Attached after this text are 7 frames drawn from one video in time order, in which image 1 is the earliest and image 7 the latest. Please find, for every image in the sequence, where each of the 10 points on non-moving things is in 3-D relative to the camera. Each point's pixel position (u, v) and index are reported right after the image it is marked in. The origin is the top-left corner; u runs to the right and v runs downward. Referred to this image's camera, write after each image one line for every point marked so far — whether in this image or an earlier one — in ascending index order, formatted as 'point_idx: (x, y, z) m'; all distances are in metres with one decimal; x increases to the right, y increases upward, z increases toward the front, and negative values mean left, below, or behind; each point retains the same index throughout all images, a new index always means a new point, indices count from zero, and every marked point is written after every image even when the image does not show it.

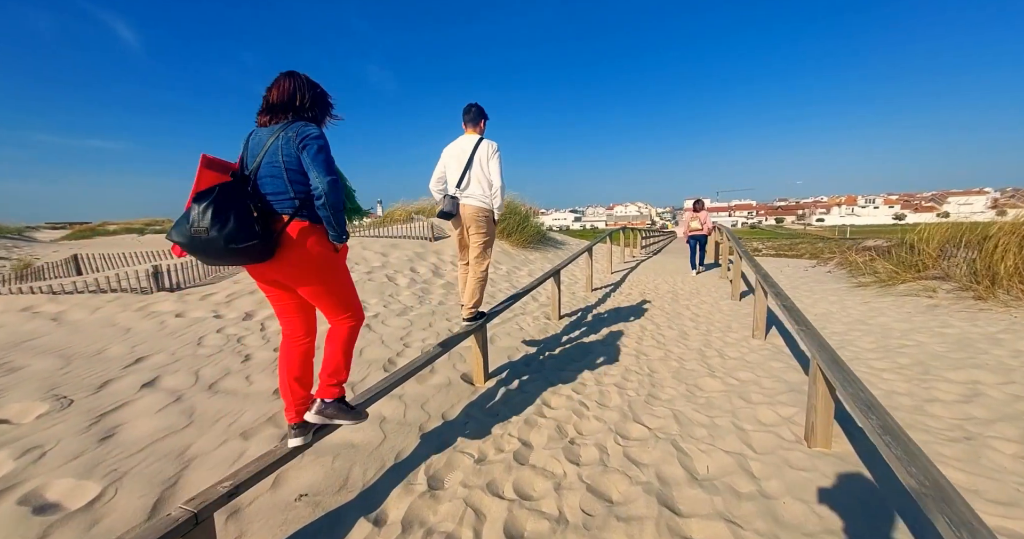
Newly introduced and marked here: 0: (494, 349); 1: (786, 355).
0: (-0.2, -0.8, +3.9) m
1: (+2.5, -0.8, +3.7) m
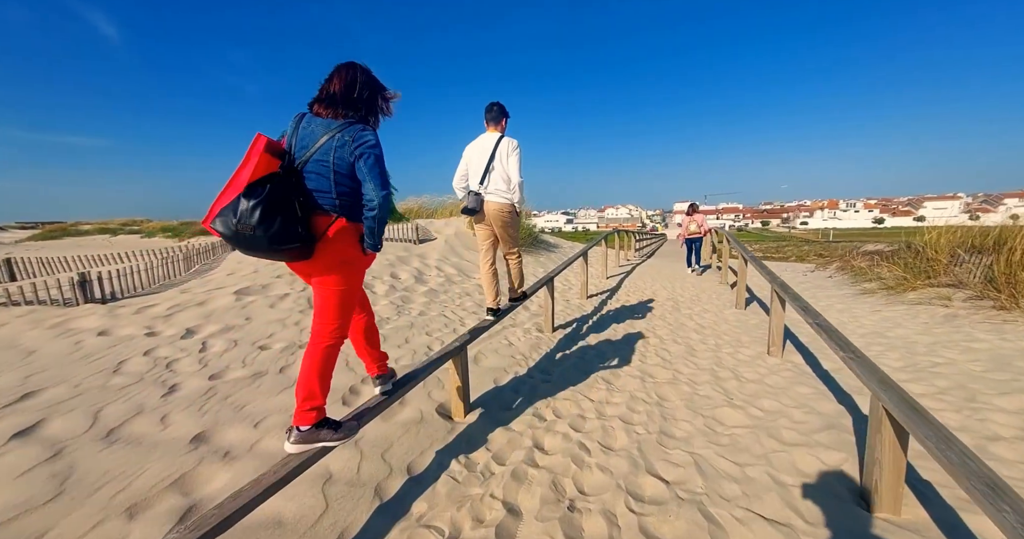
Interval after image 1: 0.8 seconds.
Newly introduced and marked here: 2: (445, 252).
0: (-0.3, -0.9, +3.4) m
1: (+2.4, -0.9, +3.3) m
2: (-1.4, +0.4, +8.2) m
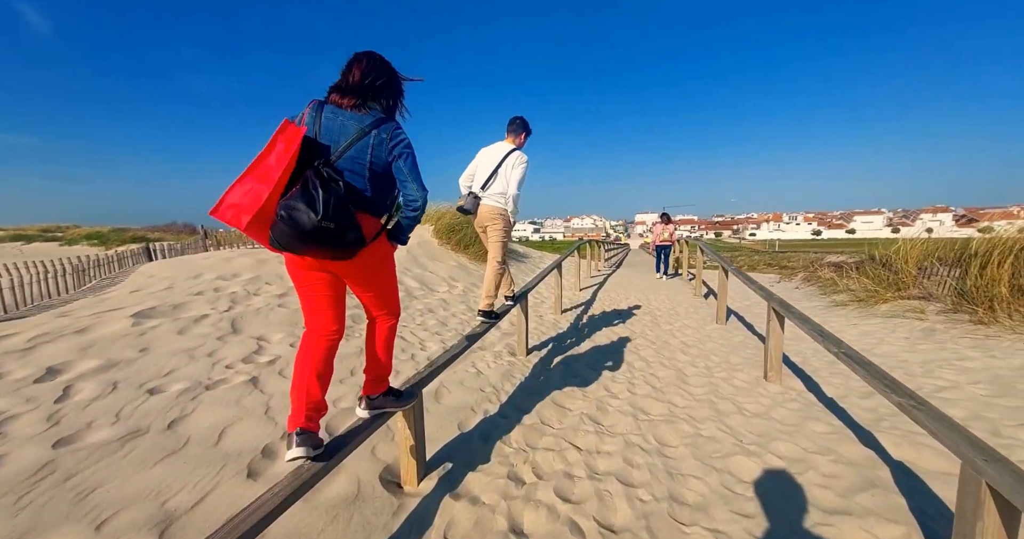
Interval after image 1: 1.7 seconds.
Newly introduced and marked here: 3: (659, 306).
0: (-0.5, -1.0, +2.8) m
1: (+2.2, -1.0, +2.9) m
2: (-2.0, +0.1, +7.5) m
3: (+2.7, -0.7, +7.3) m
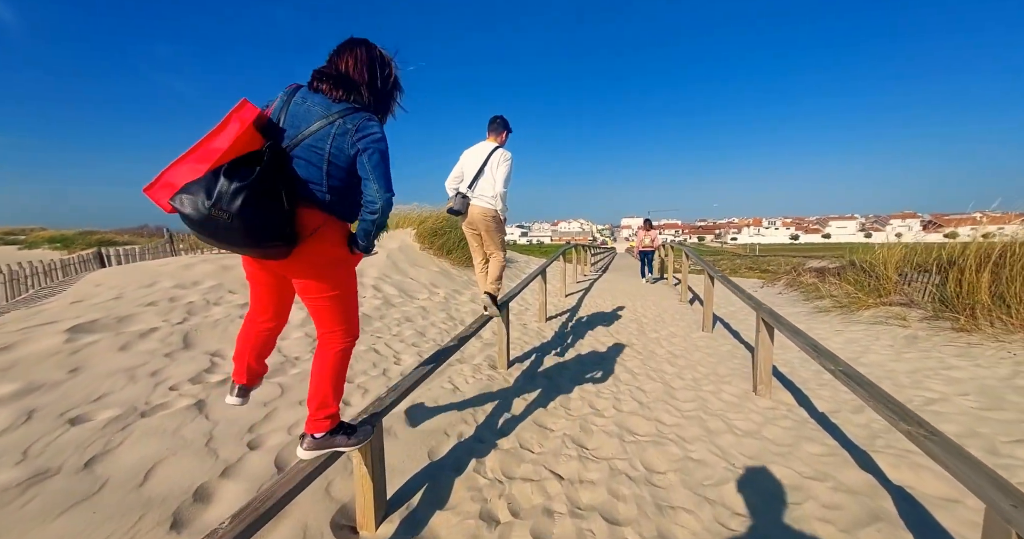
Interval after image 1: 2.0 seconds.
0: (-0.7, -1.0, +2.6) m
1: (+2.0, -1.1, +2.7) m
2: (-2.3, 0.0, +7.2) m
3: (+2.3, -0.8, +7.2) m
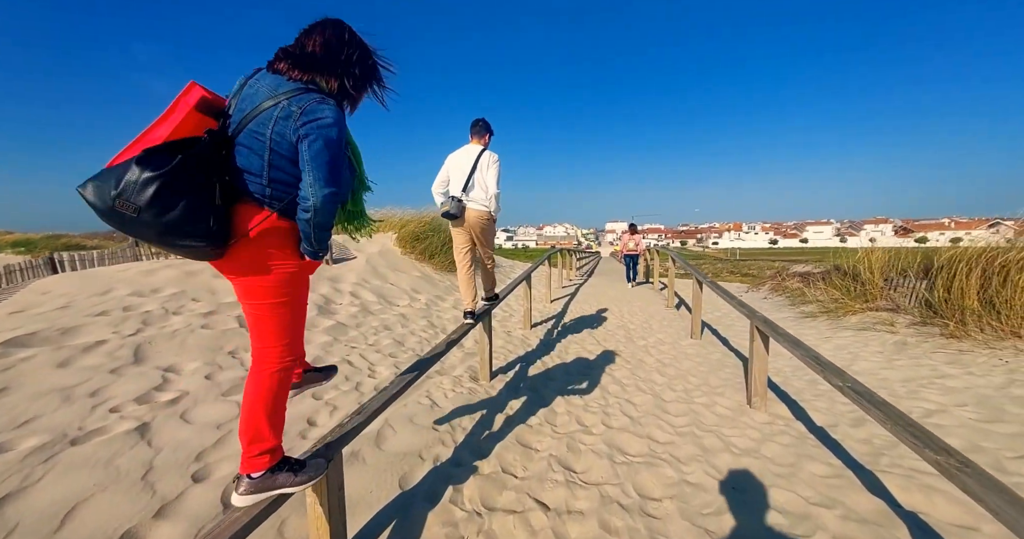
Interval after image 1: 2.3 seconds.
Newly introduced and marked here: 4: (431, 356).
0: (-0.8, -1.1, +2.3) m
1: (+1.9, -1.1, +2.6) m
2: (-2.6, -0.1, +6.9) m
3: (+2.1, -0.9, +7.0) m
4: (-0.5, -0.6, +2.6) m
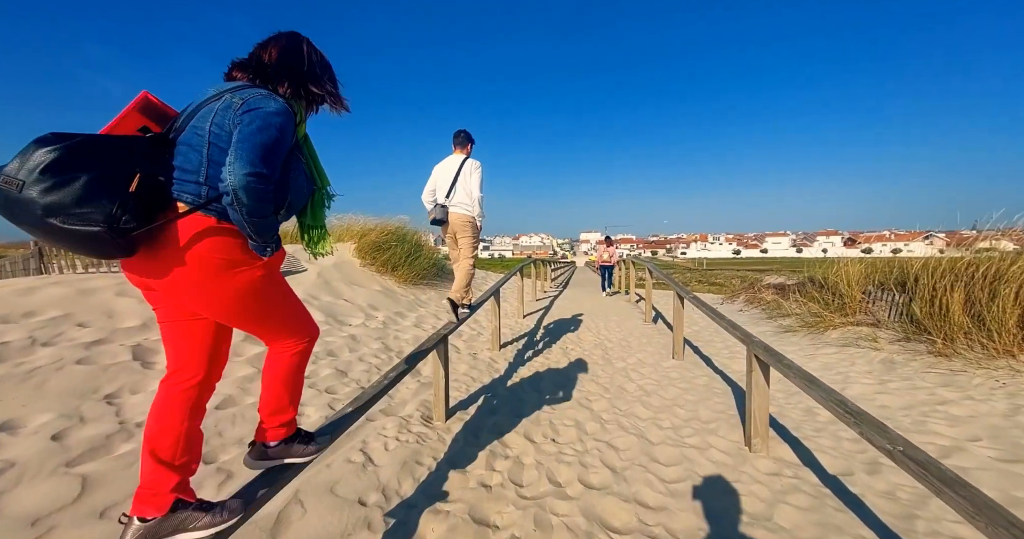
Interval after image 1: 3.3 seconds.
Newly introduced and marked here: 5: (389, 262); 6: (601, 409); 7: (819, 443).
0: (-1.0, -1.2, +1.7) m
1: (+1.7, -1.2, +2.1) m
2: (-3.1, -0.3, +6.1) m
3: (+1.5, -1.1, +6.5) m
4: (-0.8, -0.7, +1.9) m
5: (-2.5, +0.1, +8.0) m
6: (+0.7, -1.2, +3.5) m
7: (+2.2, -1.2, +2.9) m
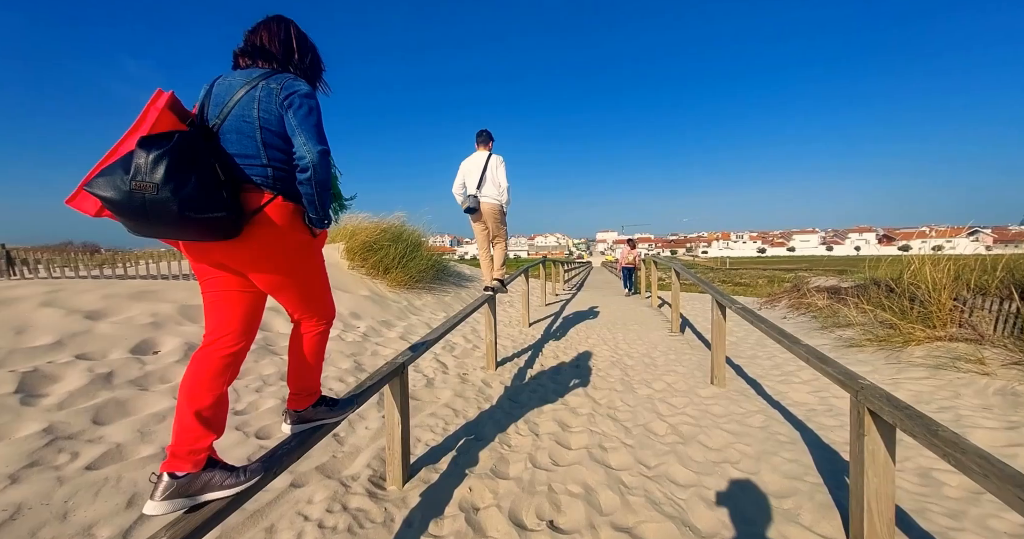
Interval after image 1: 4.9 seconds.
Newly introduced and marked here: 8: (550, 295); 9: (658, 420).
0: (-1.1, -1.2, +0.8) m
1: (+1.5, -1.3, +1.1) m
2: (-3.0, -0.4, +5.4) m
3: (+1.7, -1.1, +5.5) m
4: (-0.9, -0.7, +1.1) m
5: (-2.3, +0.1, +7.3) m
6: (+0.7, -1.2, +2.5) m
7: (+2.1, -1.3, +1.8) m
8: (+1.2, -0.7, +11.4) m
9: (+1.2, -1.2, +3.2) m
